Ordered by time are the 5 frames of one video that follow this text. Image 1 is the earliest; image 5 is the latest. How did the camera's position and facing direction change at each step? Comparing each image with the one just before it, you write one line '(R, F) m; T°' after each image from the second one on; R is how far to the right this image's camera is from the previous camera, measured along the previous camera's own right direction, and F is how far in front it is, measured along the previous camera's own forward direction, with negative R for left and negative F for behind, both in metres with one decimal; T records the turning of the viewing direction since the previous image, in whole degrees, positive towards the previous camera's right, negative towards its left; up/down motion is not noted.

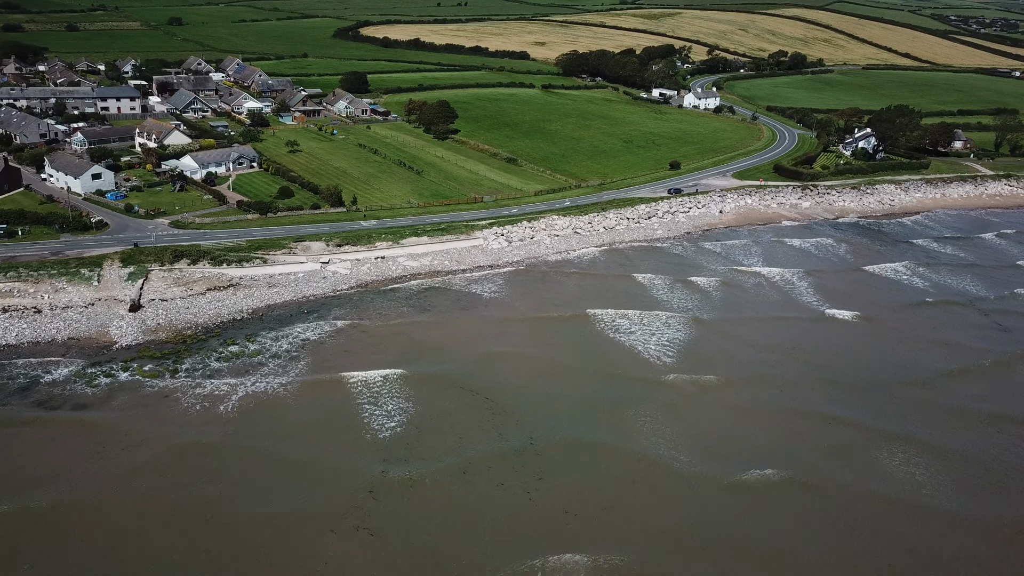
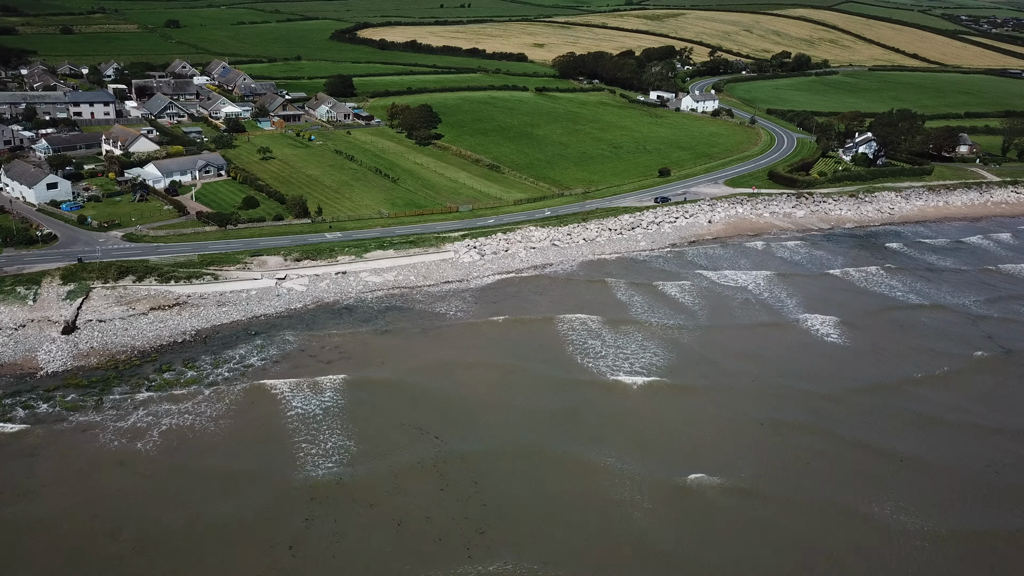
(+2.3, +2.6) m; -1°
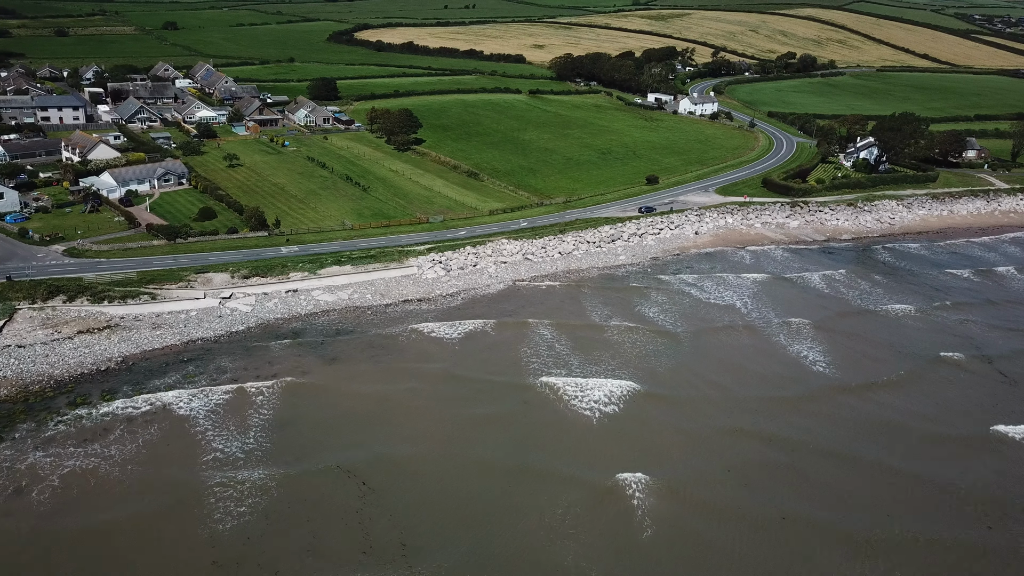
(+2.5, +3.0) m; -1°
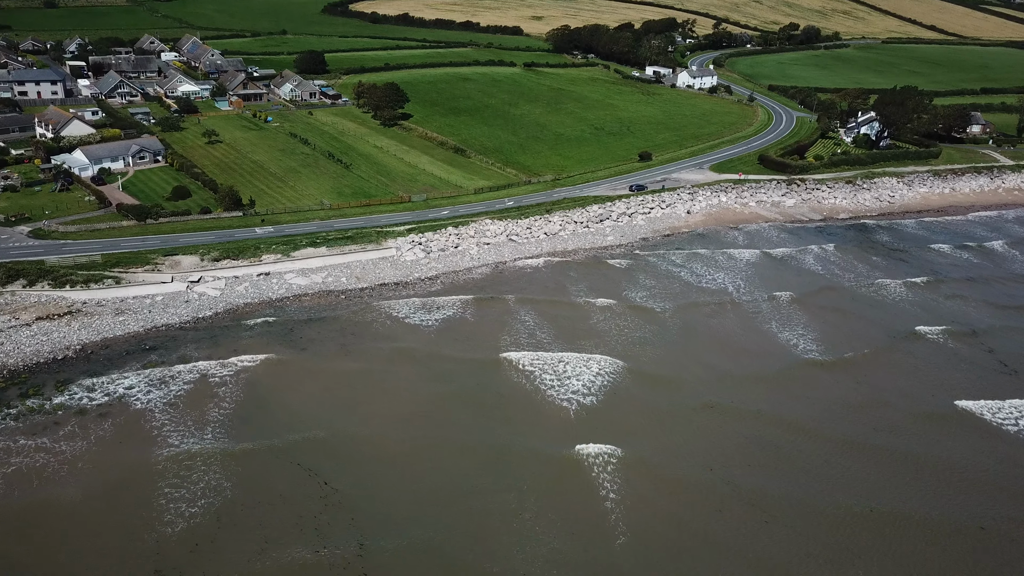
(+1.2, +1.4) m; 0°
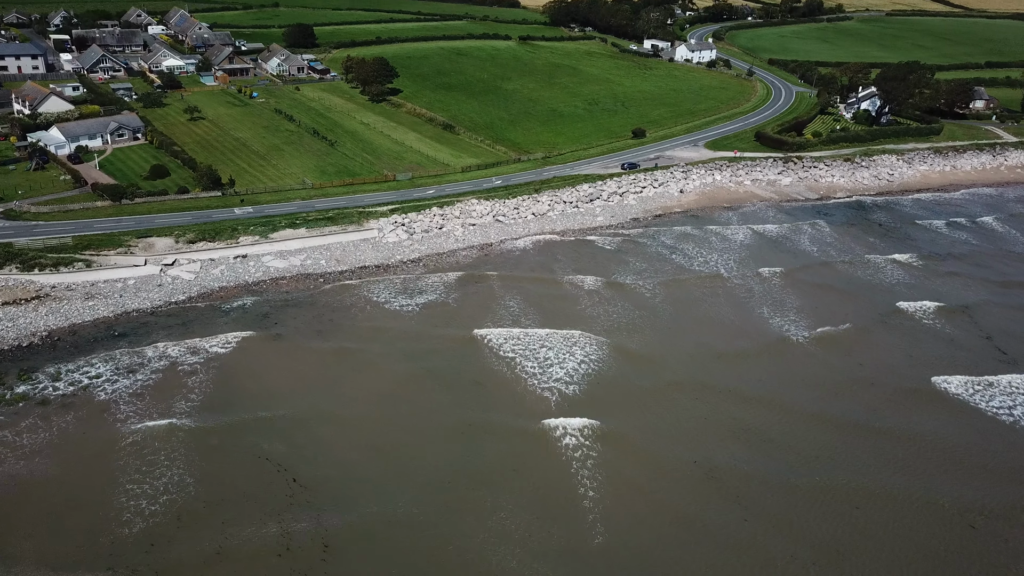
(+0.9, +1.0) m; 0°
